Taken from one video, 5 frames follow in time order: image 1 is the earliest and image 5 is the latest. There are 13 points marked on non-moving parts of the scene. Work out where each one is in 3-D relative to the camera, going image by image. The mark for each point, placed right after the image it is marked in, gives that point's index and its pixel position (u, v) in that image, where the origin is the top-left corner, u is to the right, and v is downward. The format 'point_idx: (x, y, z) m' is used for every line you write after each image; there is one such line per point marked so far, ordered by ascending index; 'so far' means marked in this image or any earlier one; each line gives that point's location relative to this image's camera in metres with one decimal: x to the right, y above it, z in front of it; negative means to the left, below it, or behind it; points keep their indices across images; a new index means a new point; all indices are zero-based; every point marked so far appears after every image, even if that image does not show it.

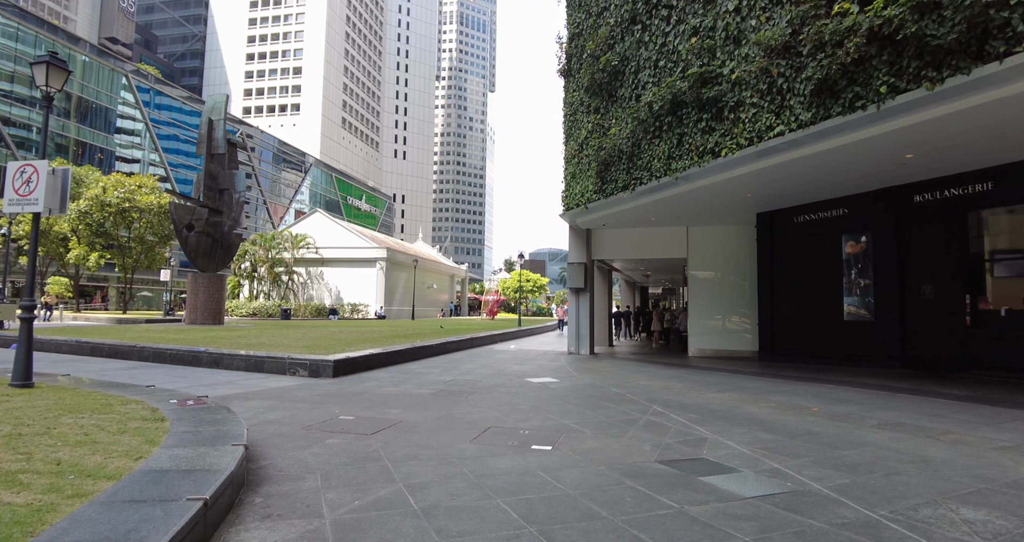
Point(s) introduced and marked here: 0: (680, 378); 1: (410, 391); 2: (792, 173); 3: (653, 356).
0: (+3.8, -2.4, +11.4) m
1: (-1.7, -2.0, +8.6) m
2: (+5.8, +2.0, +10.6) m
3: (+5.1, -3.1, +18.3) m
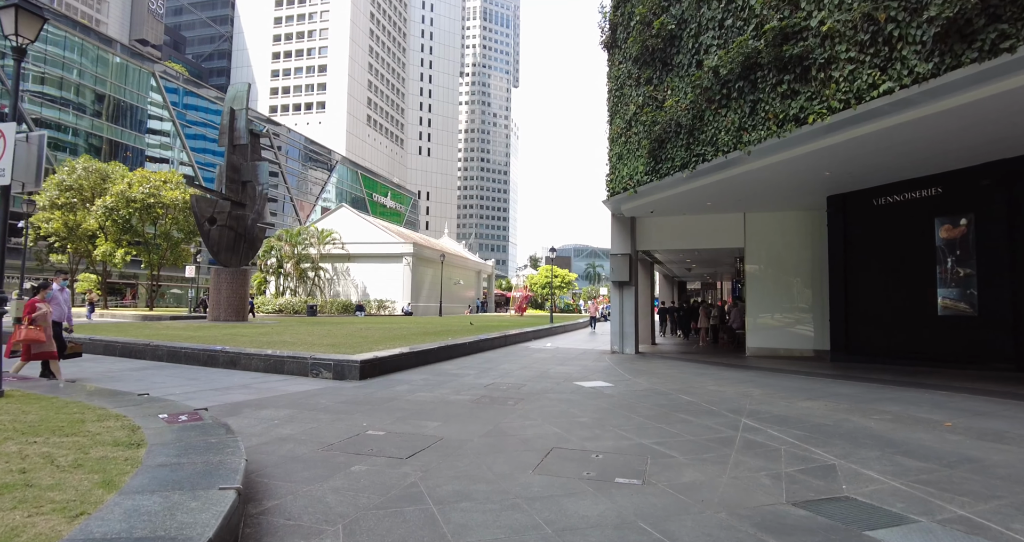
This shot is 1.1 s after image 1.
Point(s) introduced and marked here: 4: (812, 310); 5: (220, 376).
0: (+4.7, -2.2, +10.0) m
1: (-1.0, -1.9, +7.4) m
2: (+6.7, +2.3, +9.1) m
3: (+6.3, -2.8, +16.8) m
4: (+8.6, -1.1, +14.6) m
5: (-5.1, -1.8, +8.8) m
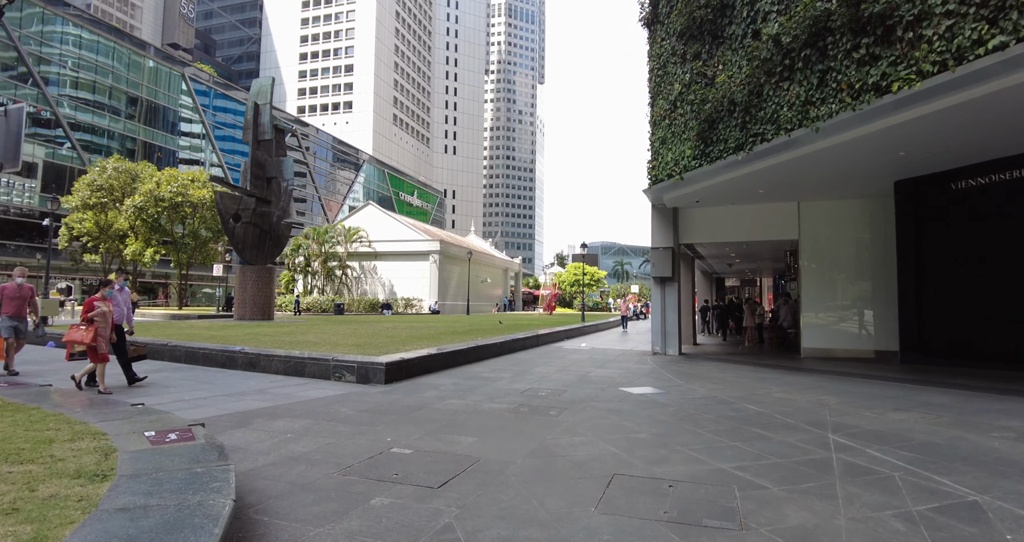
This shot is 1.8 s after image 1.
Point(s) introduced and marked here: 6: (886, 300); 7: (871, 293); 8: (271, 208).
0: (+5.4, -2.1, +8.9) m
1: (-0.4, -1.8, +6.6) m
2: (+7.3, +2.4, +7.9) m
3: (+7.3, -2.6, +15.6) m
4: (+9.5, -0.9, +13.3) m
5: (-4.4, -1.7, +8.2) m
6: (+9.6, -0.8, +13.3) m
7: (+9.4, -0.6, +13.2) m
8: (-9.1, +2.4, +19.2) m
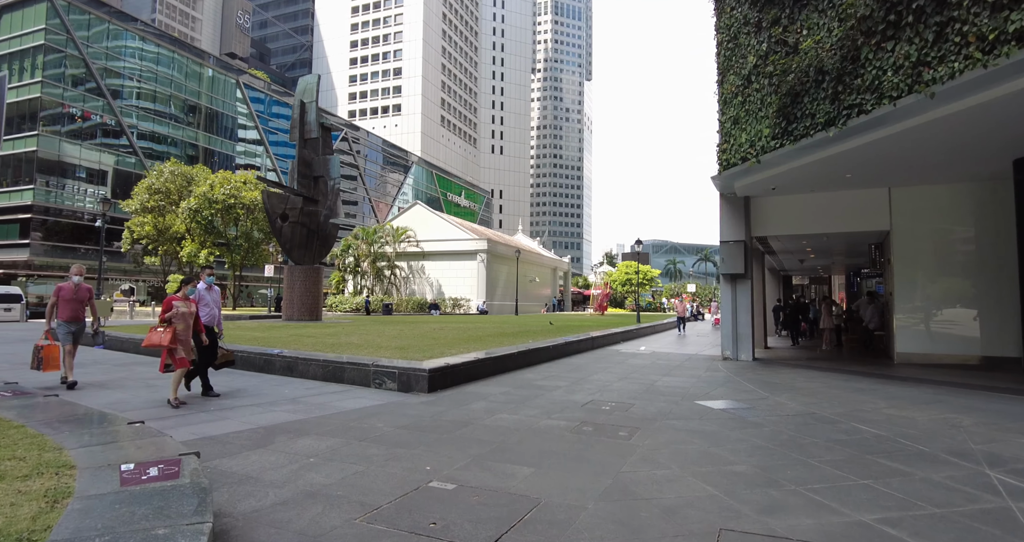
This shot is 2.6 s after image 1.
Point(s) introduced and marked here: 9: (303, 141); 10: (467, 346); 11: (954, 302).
0: (+6.3, -2.0, +7.4) m
1: (+0.3, -1.7, +5.7) m
2: (+8.0, +2.5, +6.2) m
3: (+8.8, -2.5, +13.9) m
4: (+10.7, -0.8, +11.4) m
5: (-3.6, -1.7, +7.6) m
6: (+10.9, -0.6, +11.4) m
7: (+10.7, -0.4, +11.3) m
8: (-7.3, +2.4, +19.0) m
9: (-7.8, +4.8, +18.9) m
10: (-1.0, -1.6, +10.7) m
11: (+10.5, -0.7, +11.5) m
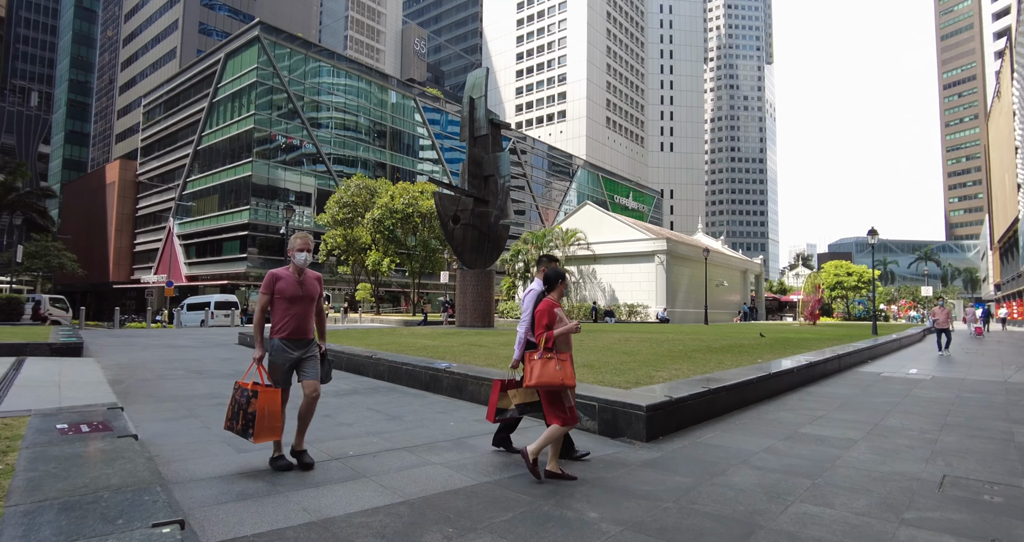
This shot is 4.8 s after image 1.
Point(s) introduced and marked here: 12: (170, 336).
0: (+8.4, -1.7, +2.6) m
1: (+2.2, -1.5, +2.9) m
2: (+9.6, +2.9, +1.0) m
3: (+12.9, -2.2, +7.9) m
4: (+13.9, -0.4, +5.0) m
5: (-0.9, -1.6, +5.9) m
6: (+14.0, -0.2, +5.0) m
7: (+13.8, -0.1, +5.0) m
8: (-0.8, +2.2, +18.0) m
9: (-1.4, +4.7, +18.1) m
10: (+2.6, -1.5, +8.1) m
11: (+13.7, -0.4, +5.2) m
12: (-8.3, -1.6, +12.3) m
